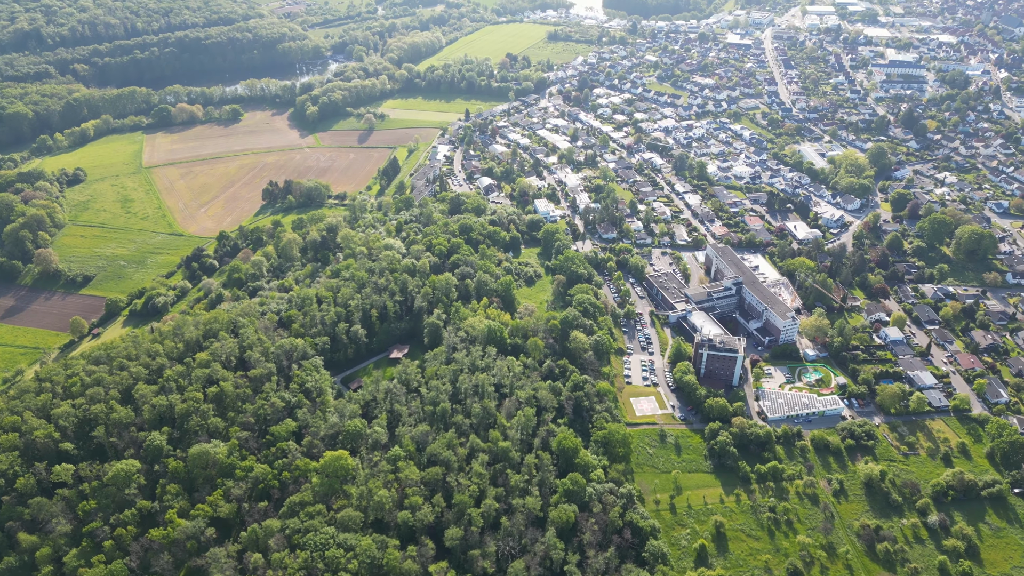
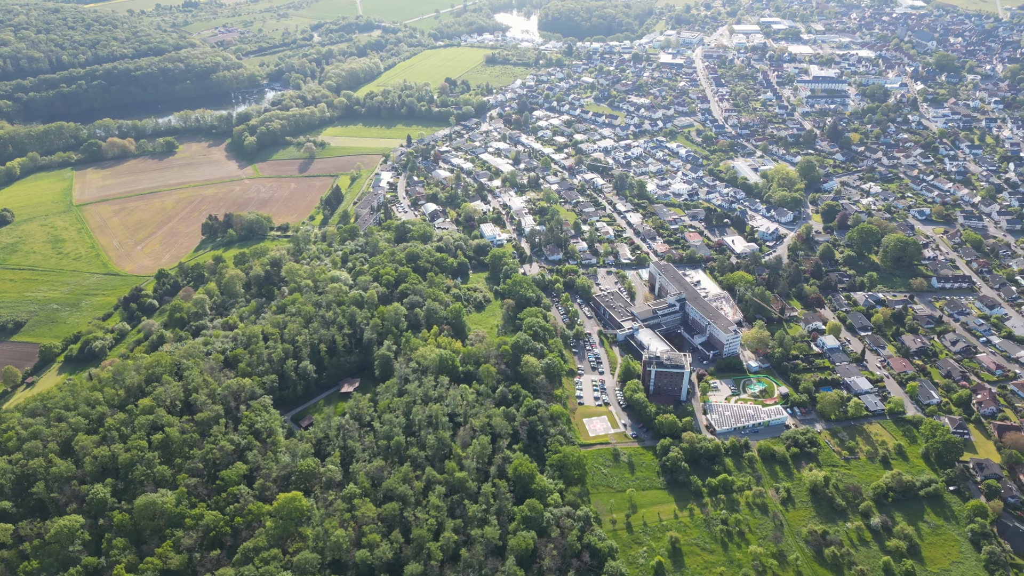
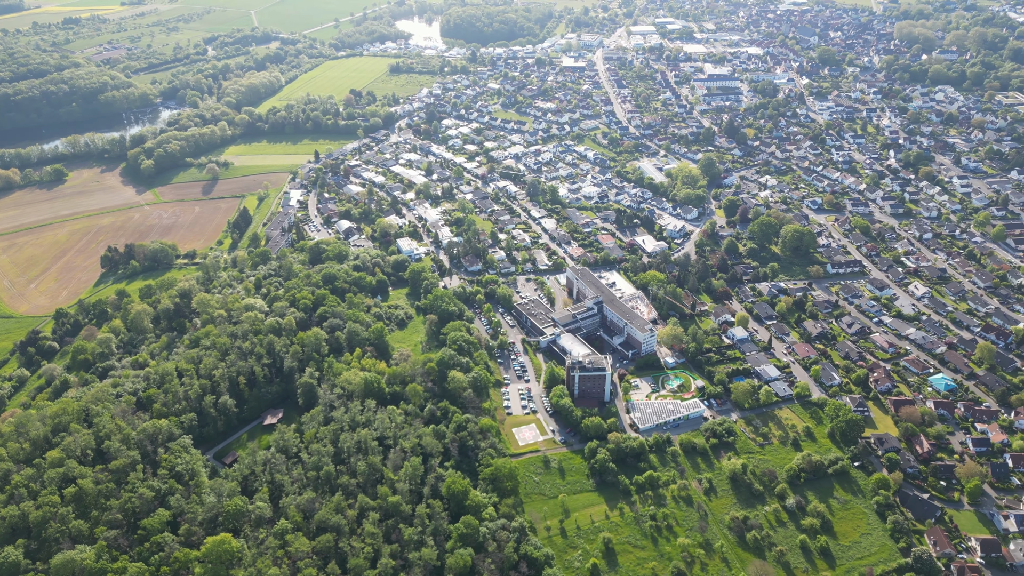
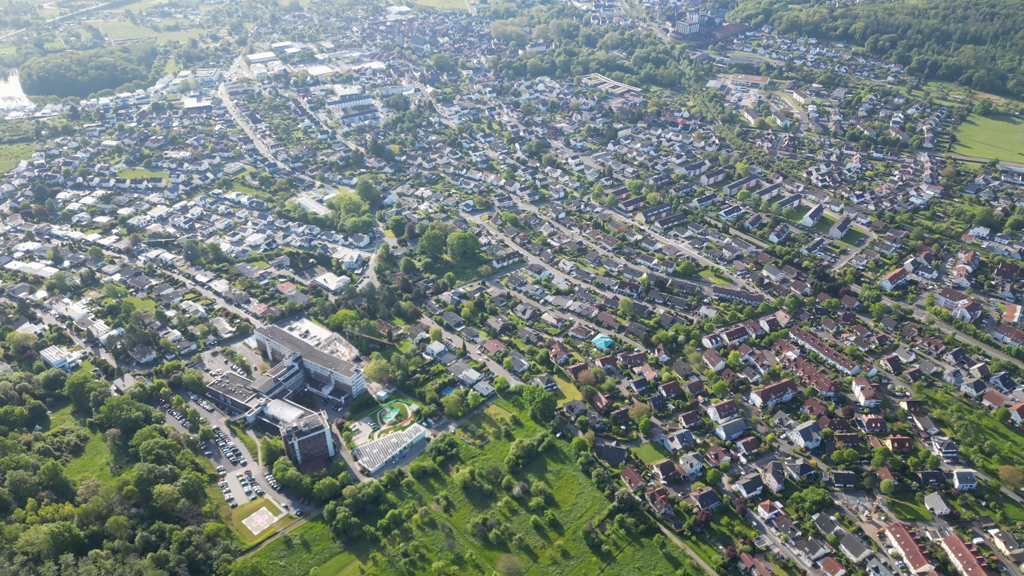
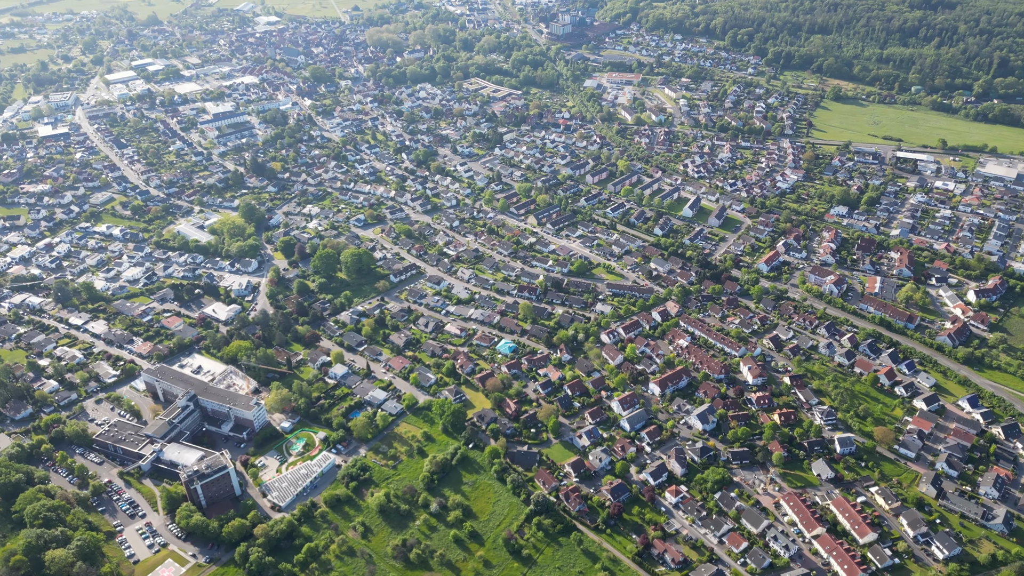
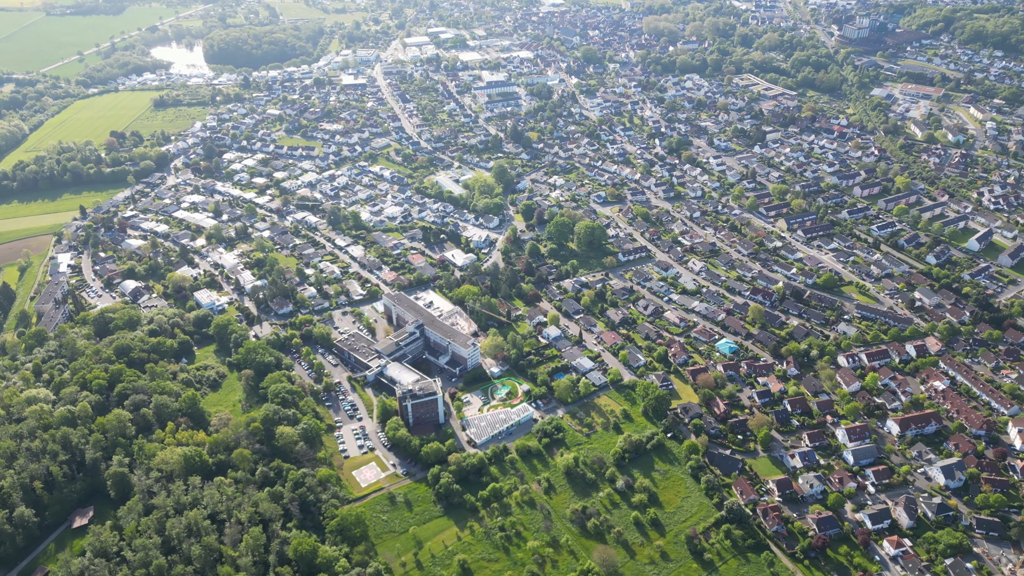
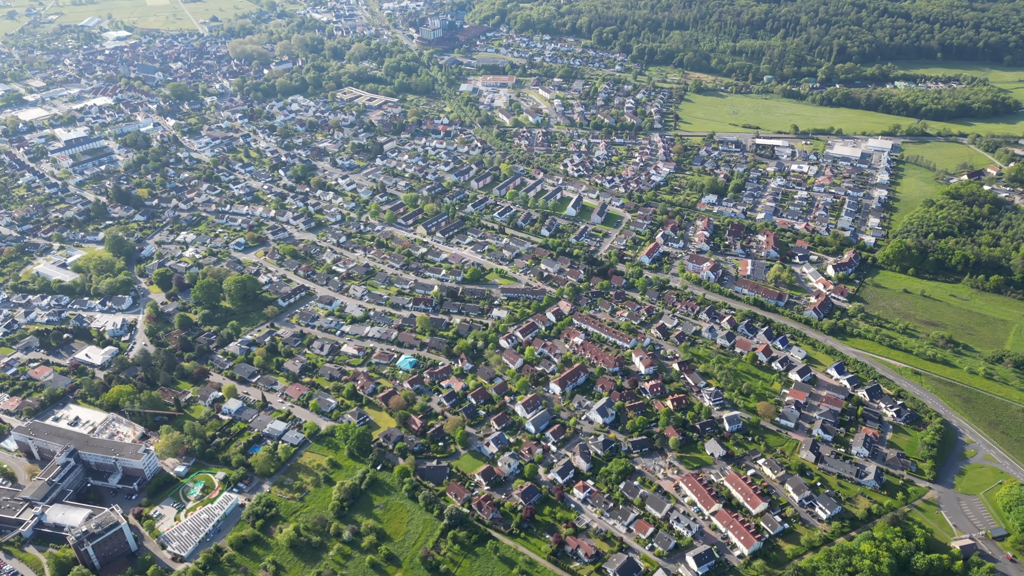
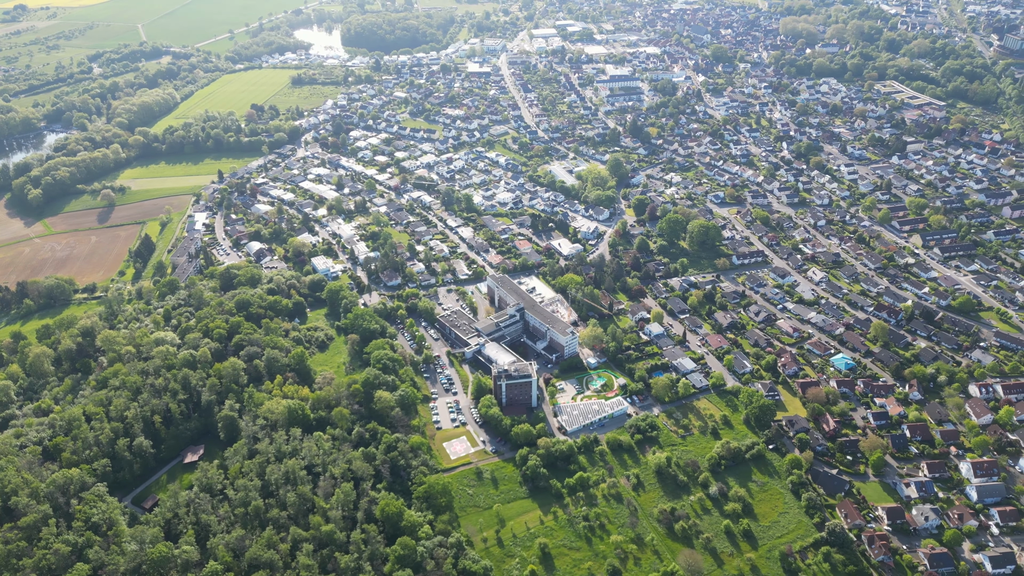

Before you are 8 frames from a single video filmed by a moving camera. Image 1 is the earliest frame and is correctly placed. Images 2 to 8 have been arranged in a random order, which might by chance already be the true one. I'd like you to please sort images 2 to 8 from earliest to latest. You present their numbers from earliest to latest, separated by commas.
2, 3, 8, 6, 4, 5, 7
